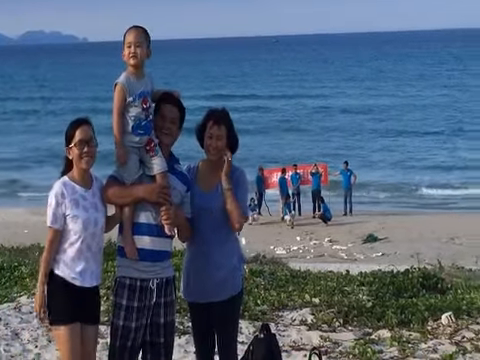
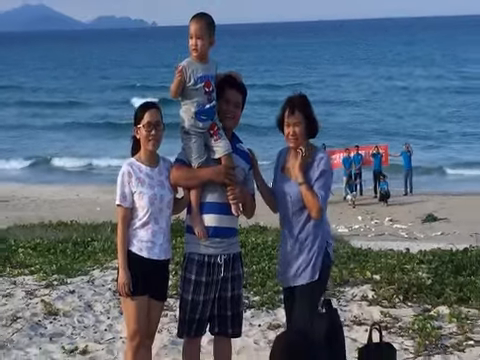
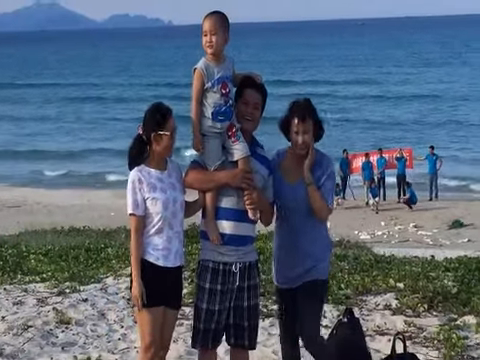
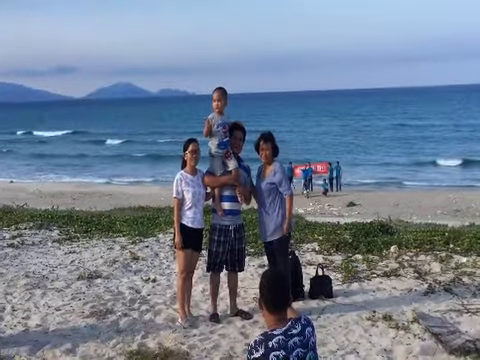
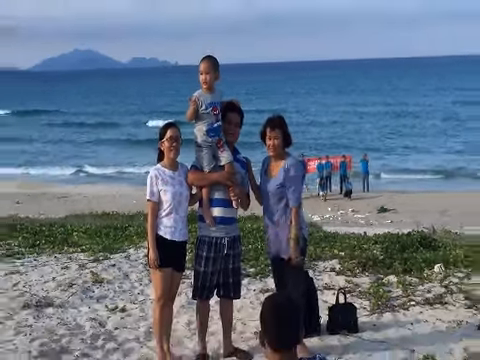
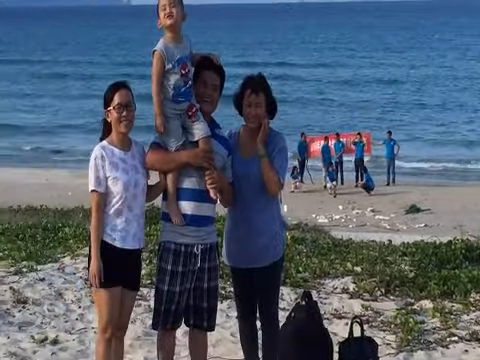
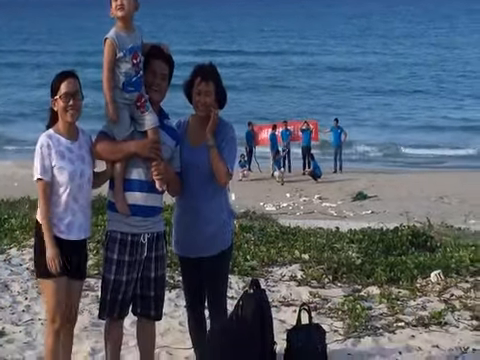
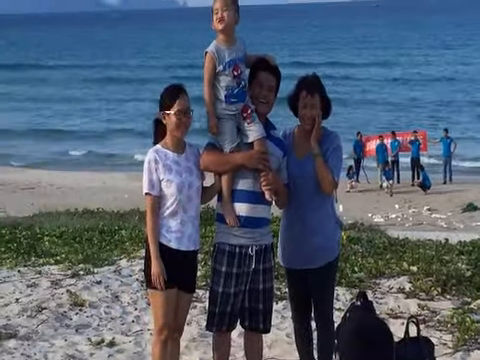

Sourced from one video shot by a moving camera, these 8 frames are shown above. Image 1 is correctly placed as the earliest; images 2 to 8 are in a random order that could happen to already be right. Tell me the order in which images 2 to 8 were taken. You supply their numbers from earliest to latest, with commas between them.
7, 6, 8, 3, 2, 5, 4
